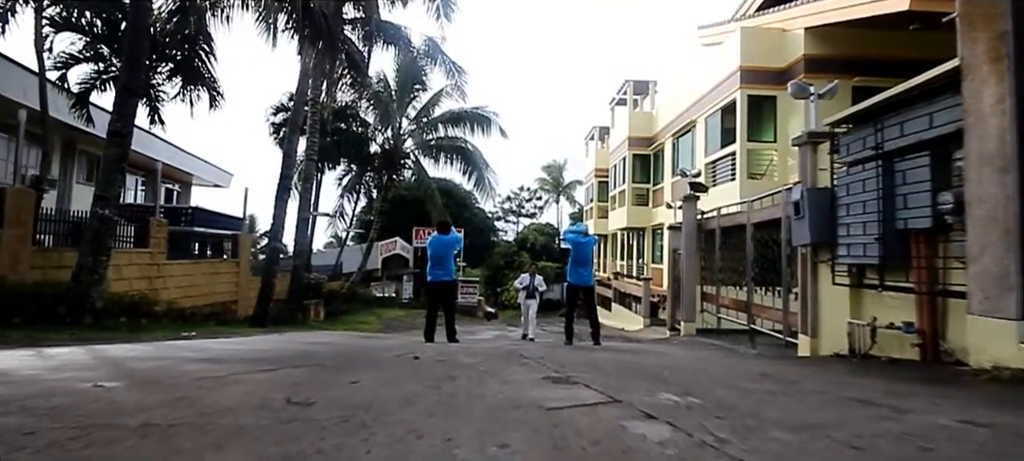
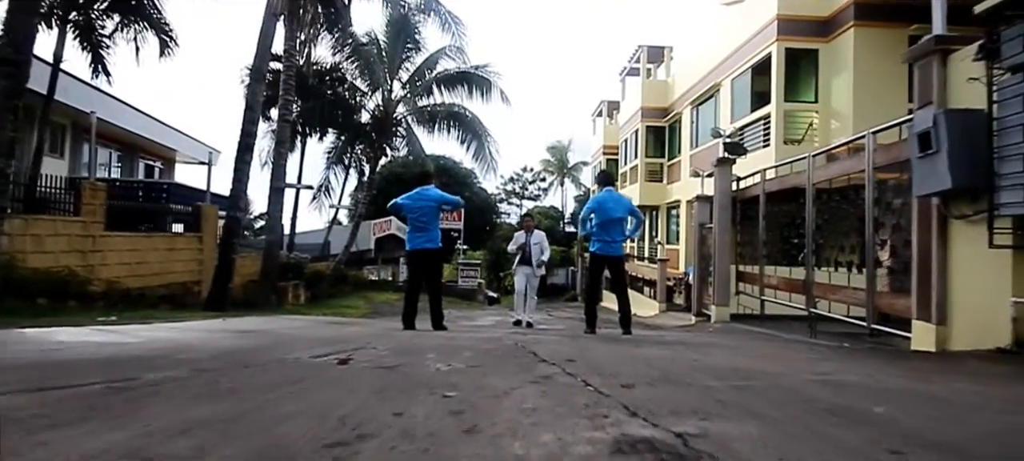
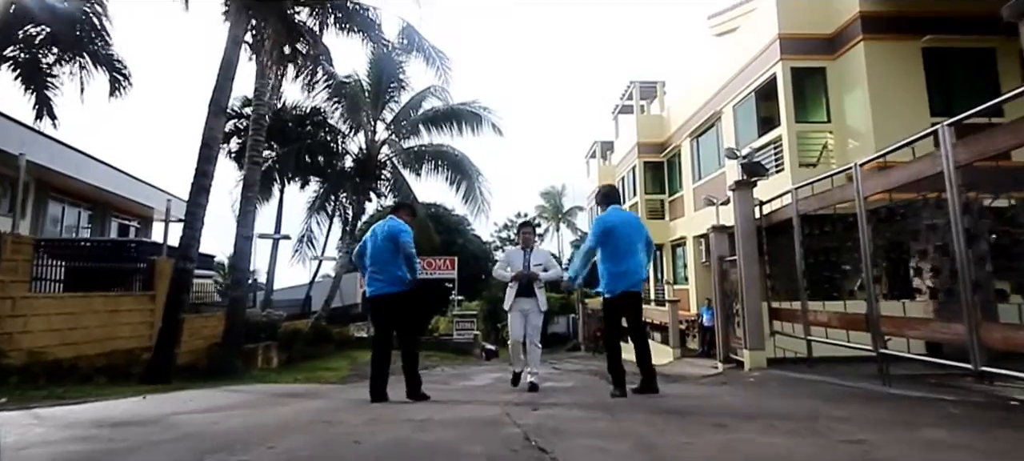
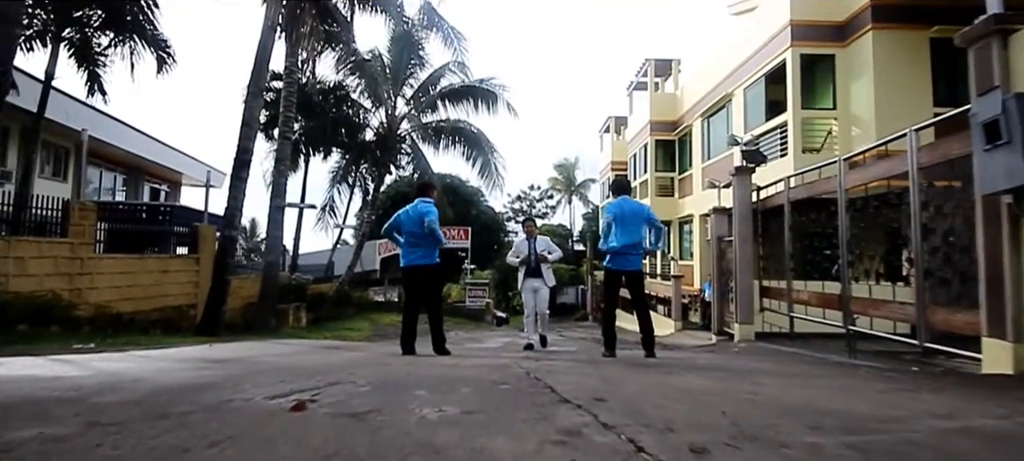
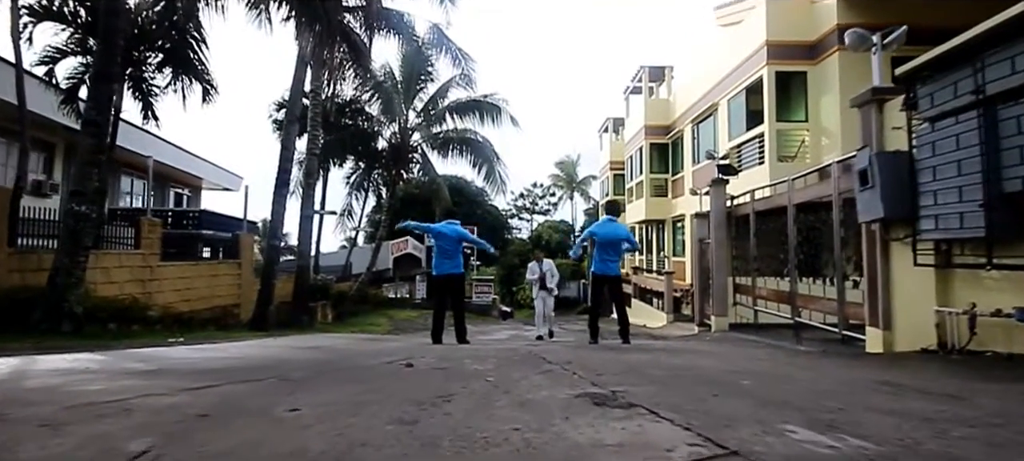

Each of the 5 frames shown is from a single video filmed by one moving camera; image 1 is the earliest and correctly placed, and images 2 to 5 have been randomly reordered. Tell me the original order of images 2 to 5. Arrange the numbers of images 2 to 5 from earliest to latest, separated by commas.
5, 2, 4, 3
